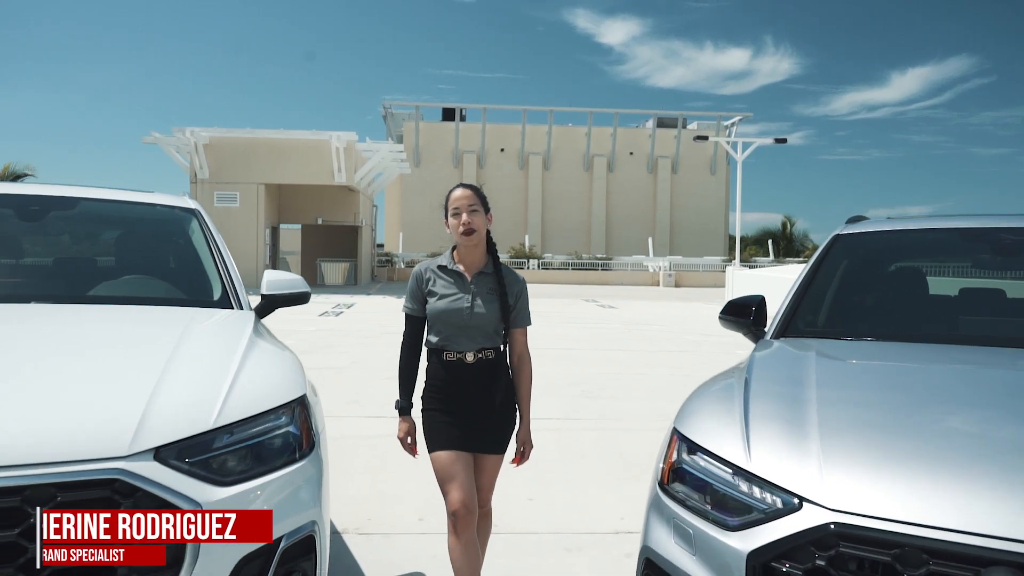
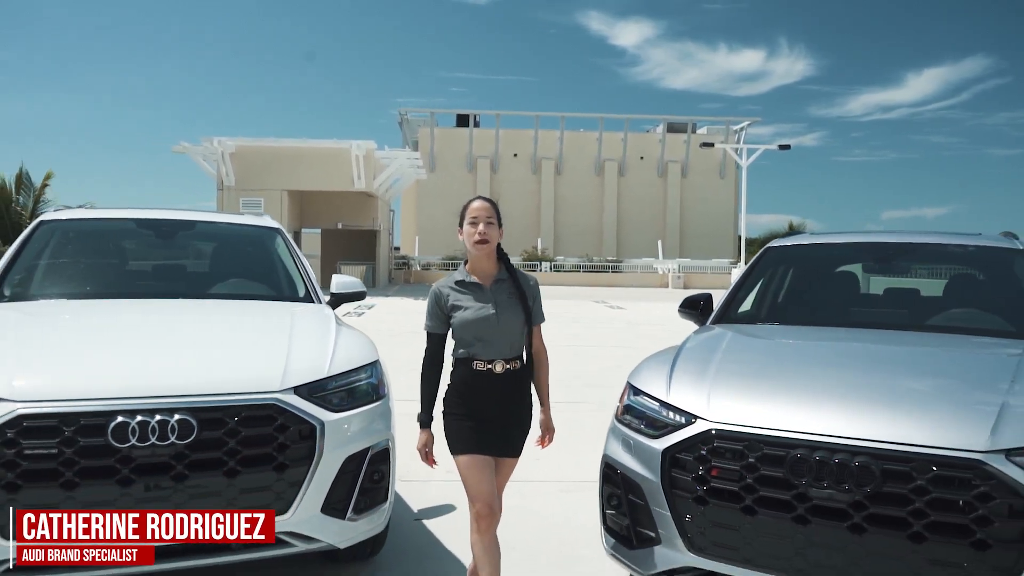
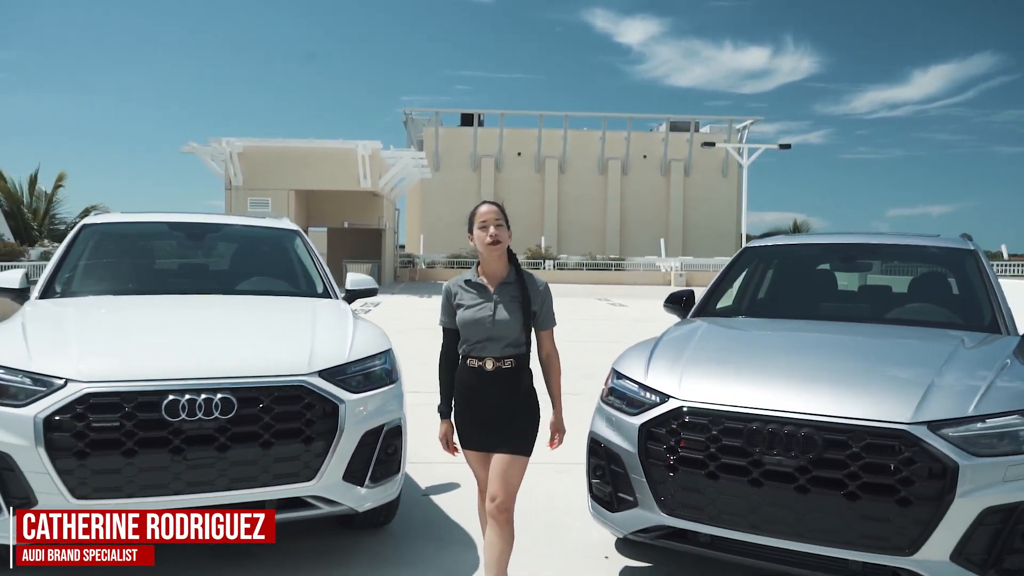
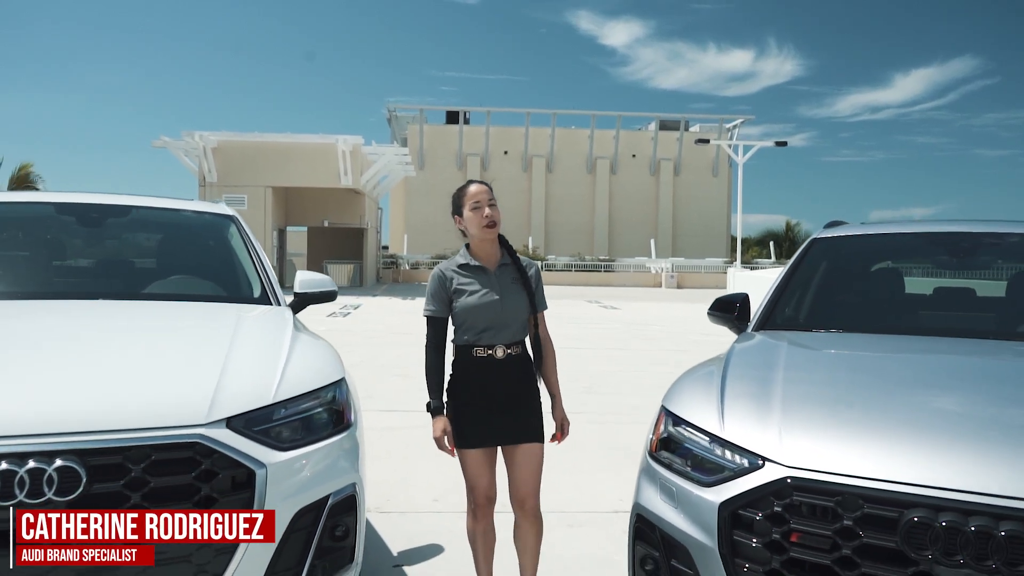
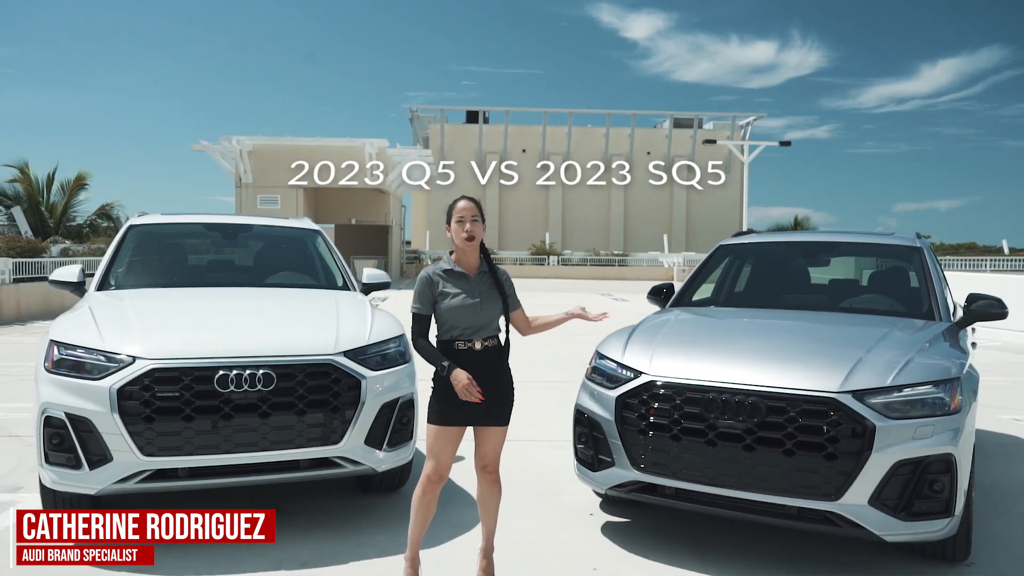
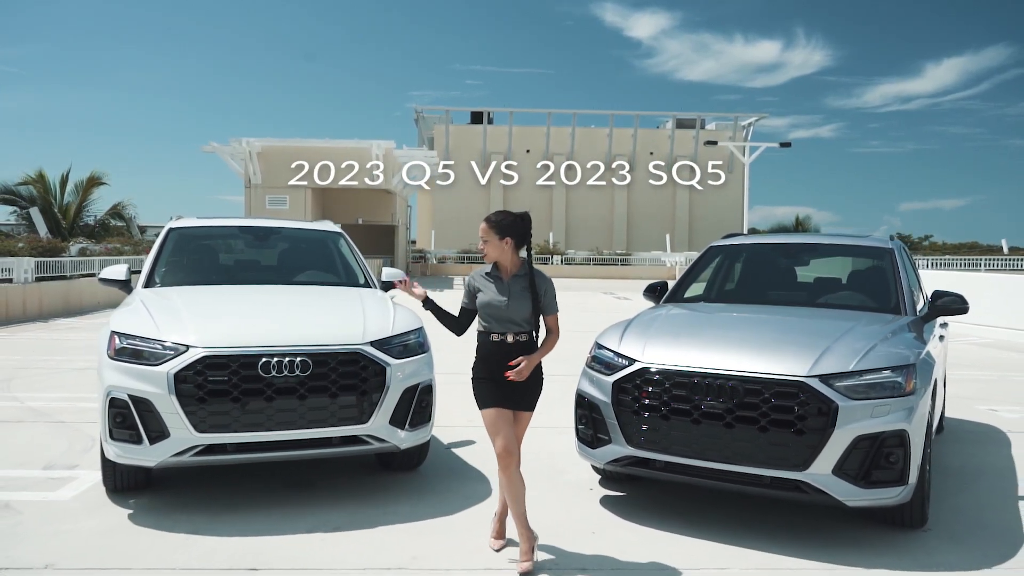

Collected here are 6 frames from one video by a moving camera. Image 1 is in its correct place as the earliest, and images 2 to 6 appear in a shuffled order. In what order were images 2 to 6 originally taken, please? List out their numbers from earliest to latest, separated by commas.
4, 2, 3, 5, 6
